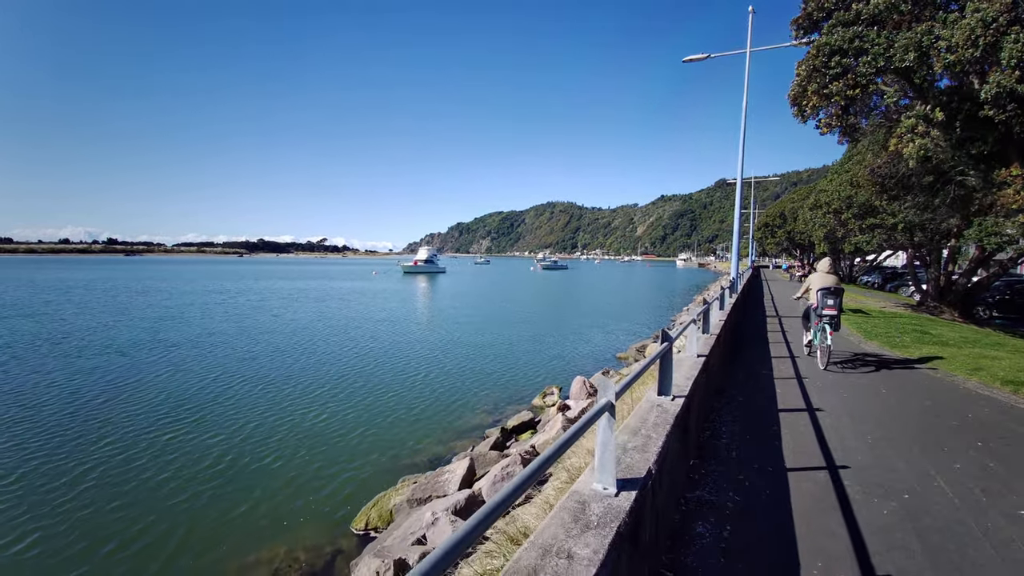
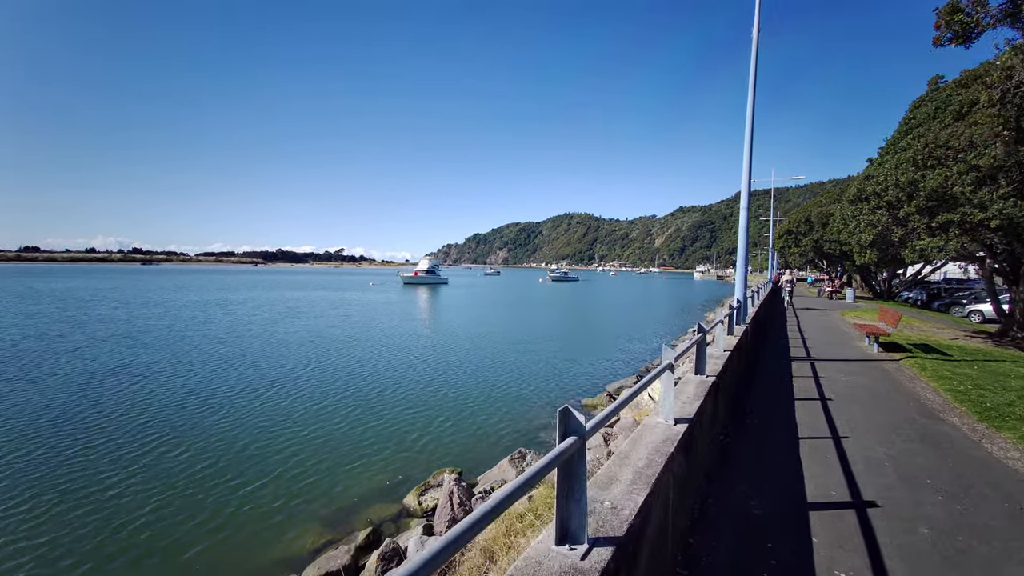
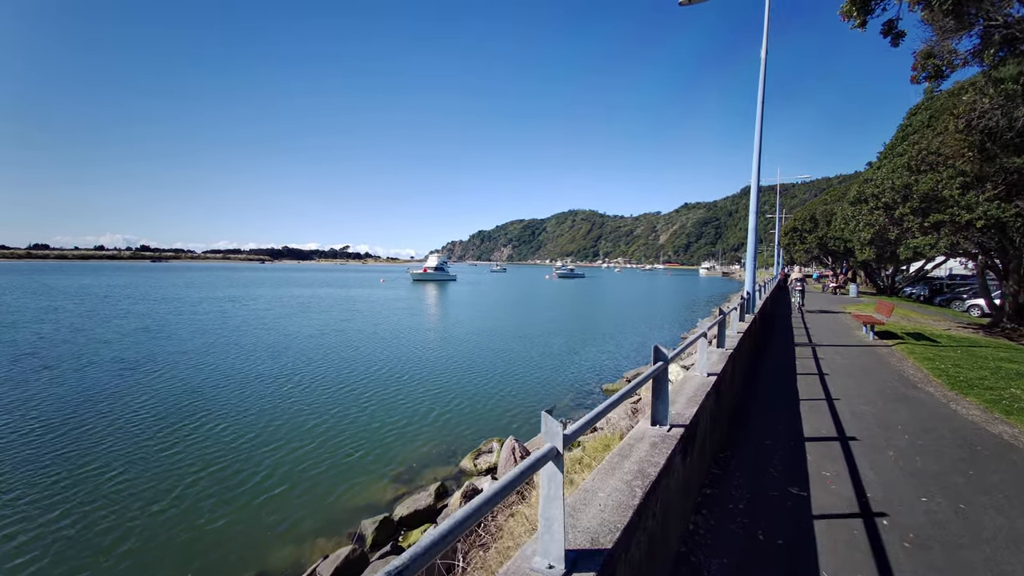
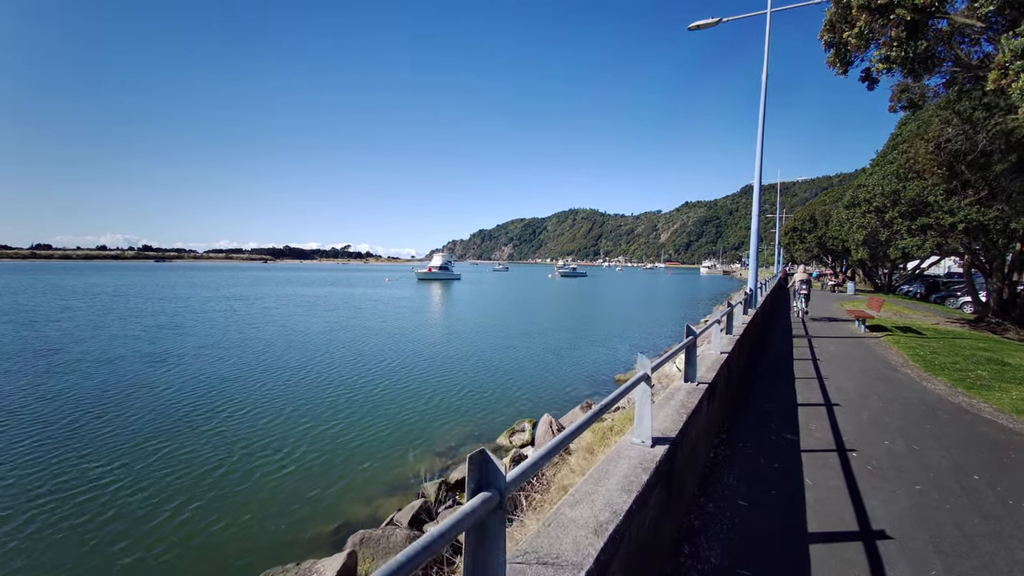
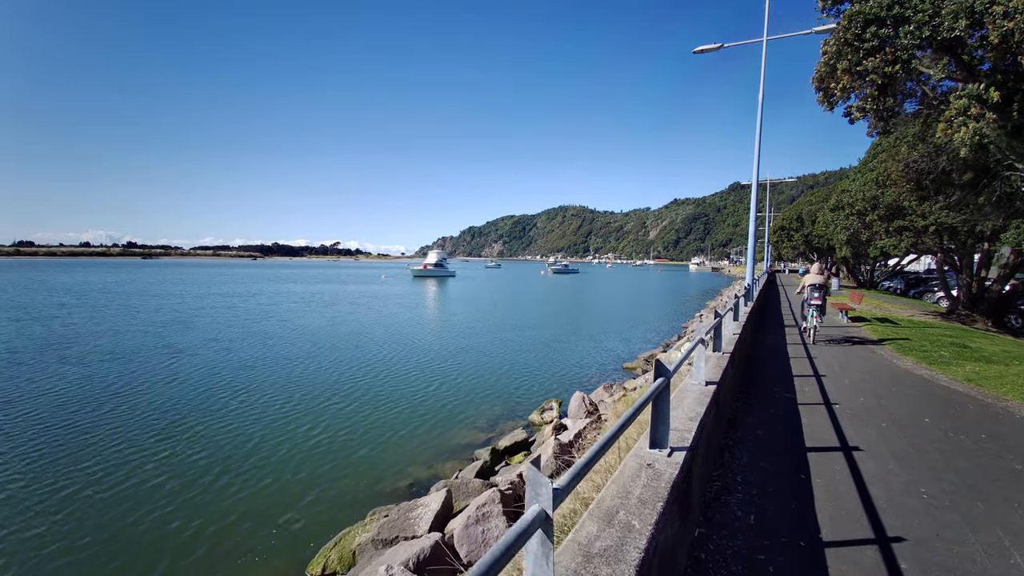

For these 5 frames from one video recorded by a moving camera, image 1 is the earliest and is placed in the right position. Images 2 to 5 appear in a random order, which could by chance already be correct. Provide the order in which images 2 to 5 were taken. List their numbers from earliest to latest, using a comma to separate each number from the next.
5, 4, 3, 2
